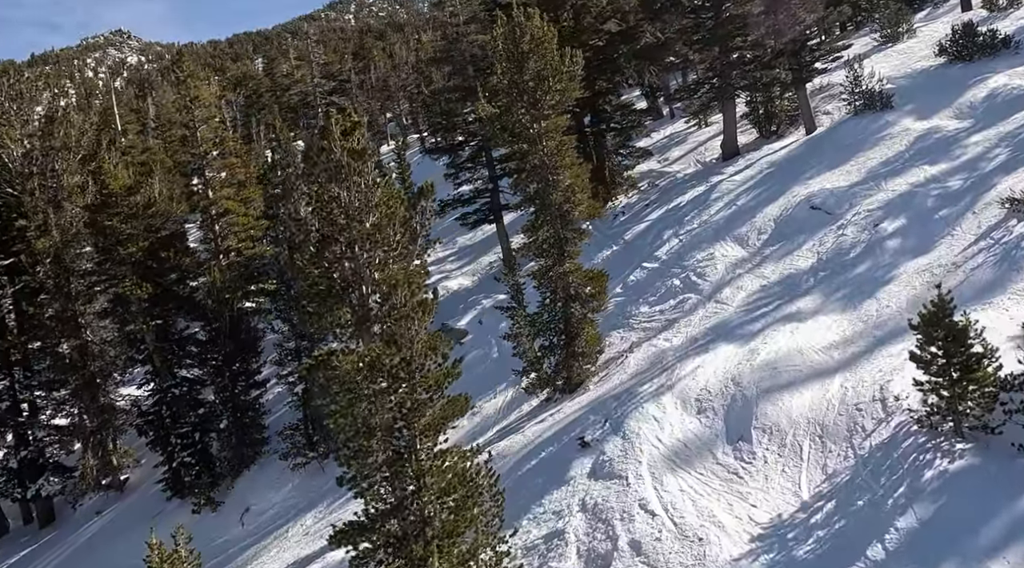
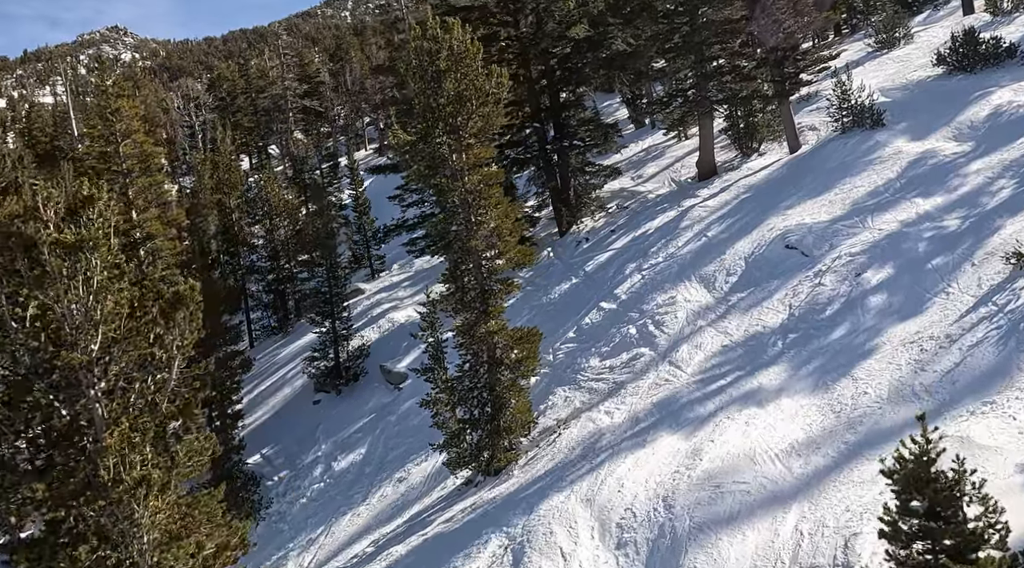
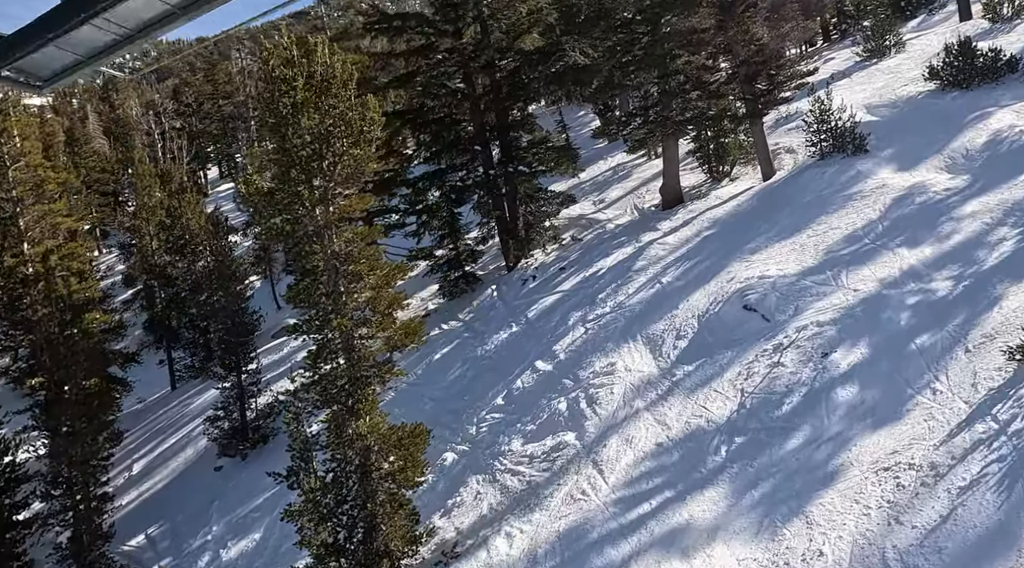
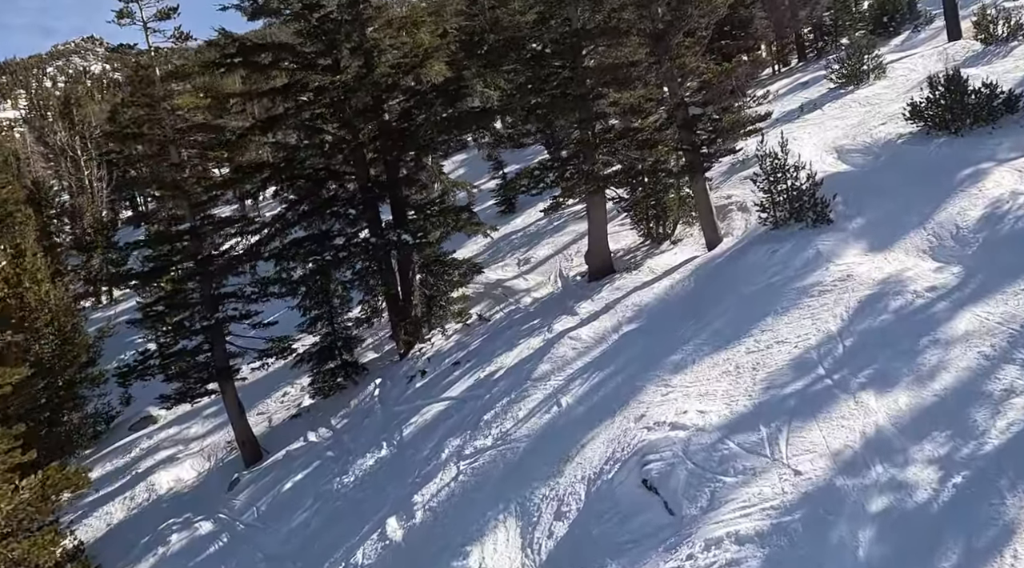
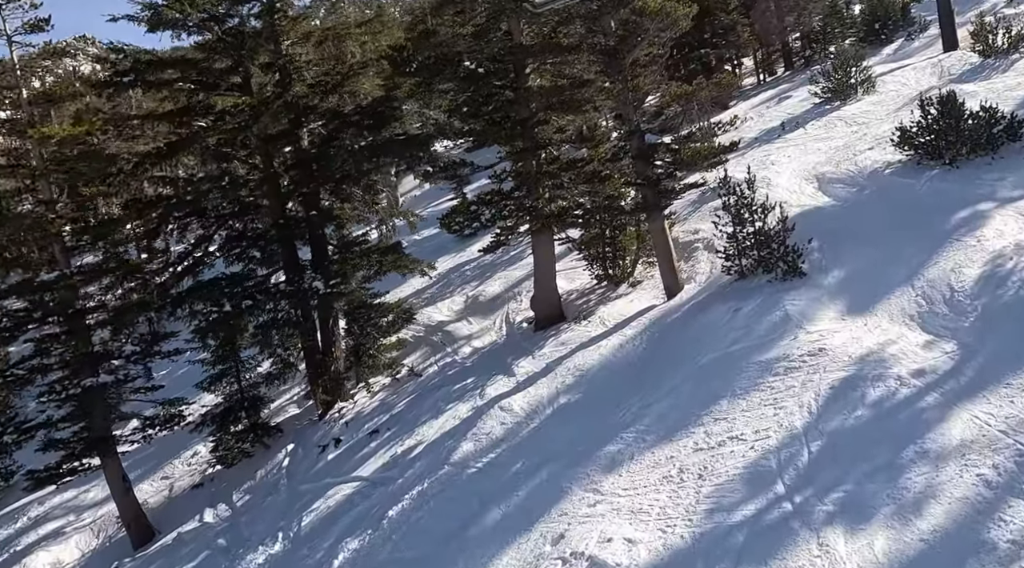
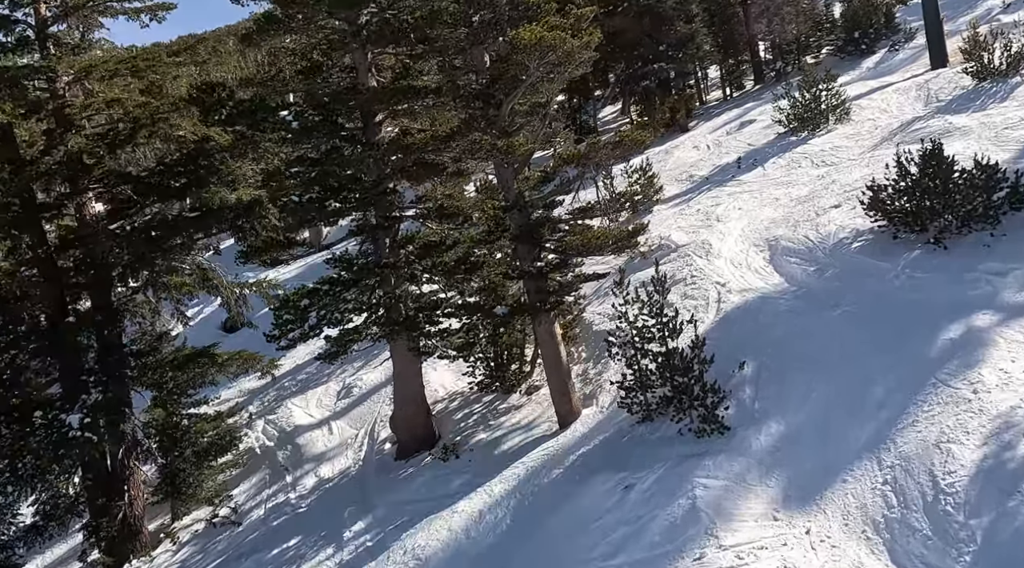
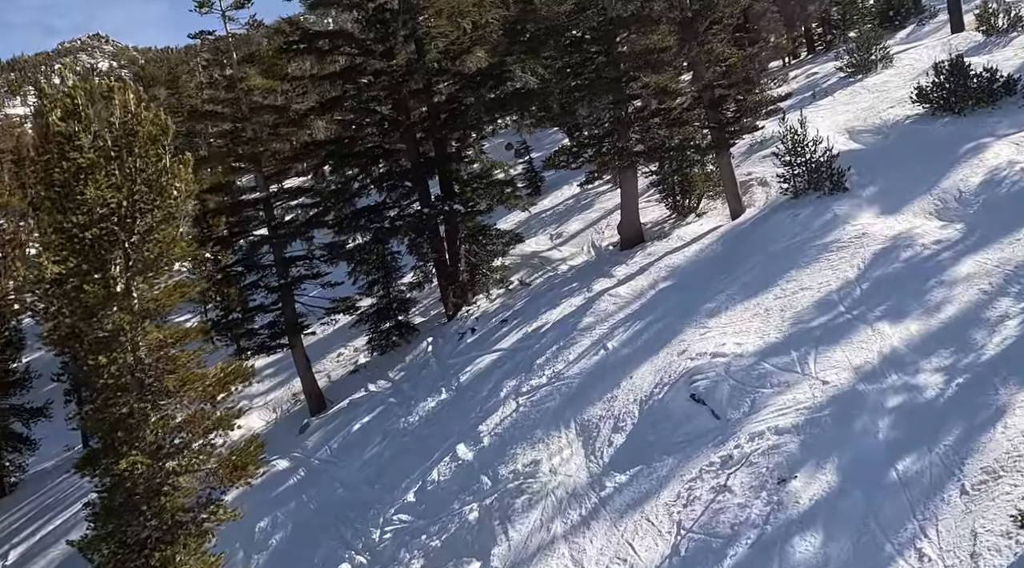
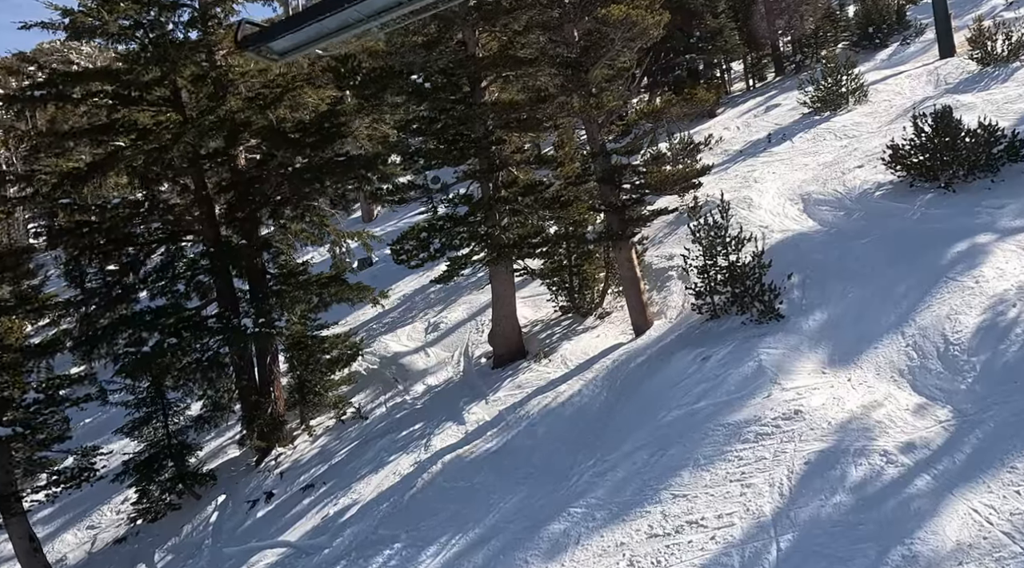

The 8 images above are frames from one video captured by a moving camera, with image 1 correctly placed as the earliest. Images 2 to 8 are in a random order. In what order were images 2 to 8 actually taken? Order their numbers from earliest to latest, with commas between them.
2, 3, 7, 4, 5, 8, 6
